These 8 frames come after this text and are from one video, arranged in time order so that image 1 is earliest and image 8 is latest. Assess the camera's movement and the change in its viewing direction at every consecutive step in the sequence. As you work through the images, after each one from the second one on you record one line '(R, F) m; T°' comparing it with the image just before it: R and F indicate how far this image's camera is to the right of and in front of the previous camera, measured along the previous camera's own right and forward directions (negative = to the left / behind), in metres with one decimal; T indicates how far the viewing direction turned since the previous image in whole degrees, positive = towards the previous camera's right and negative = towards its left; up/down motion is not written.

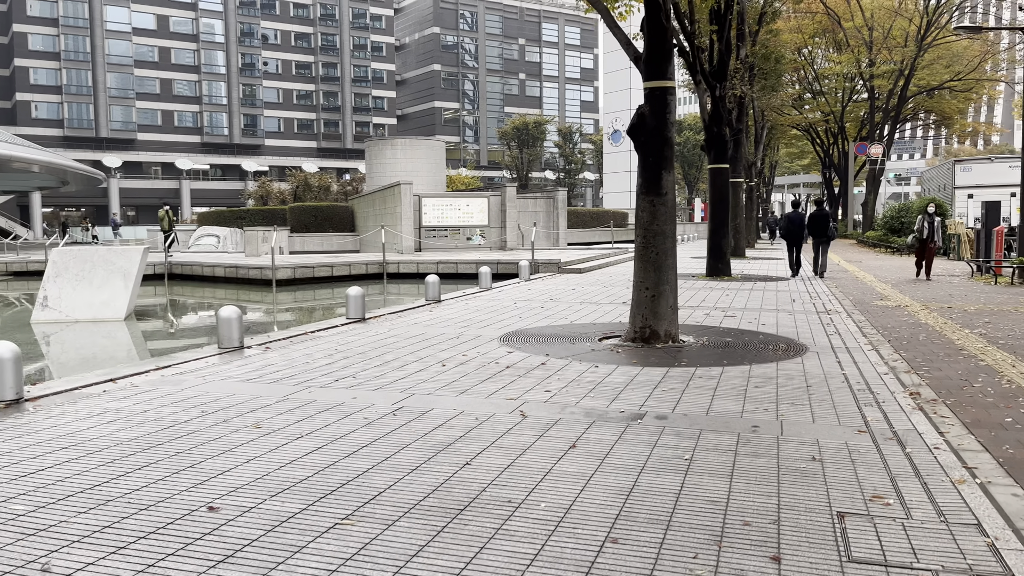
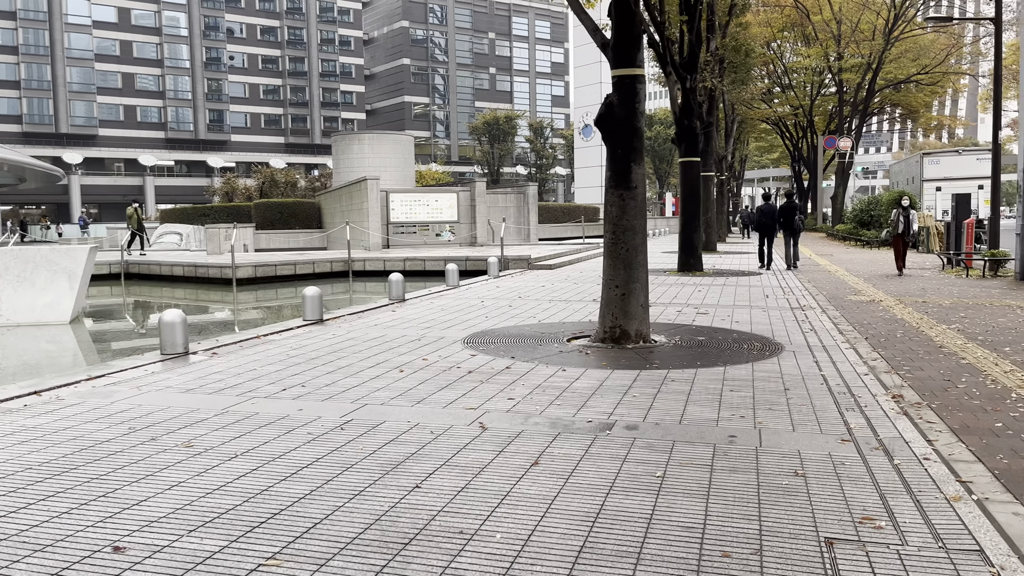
(+0.1, +0.4) m; +2°
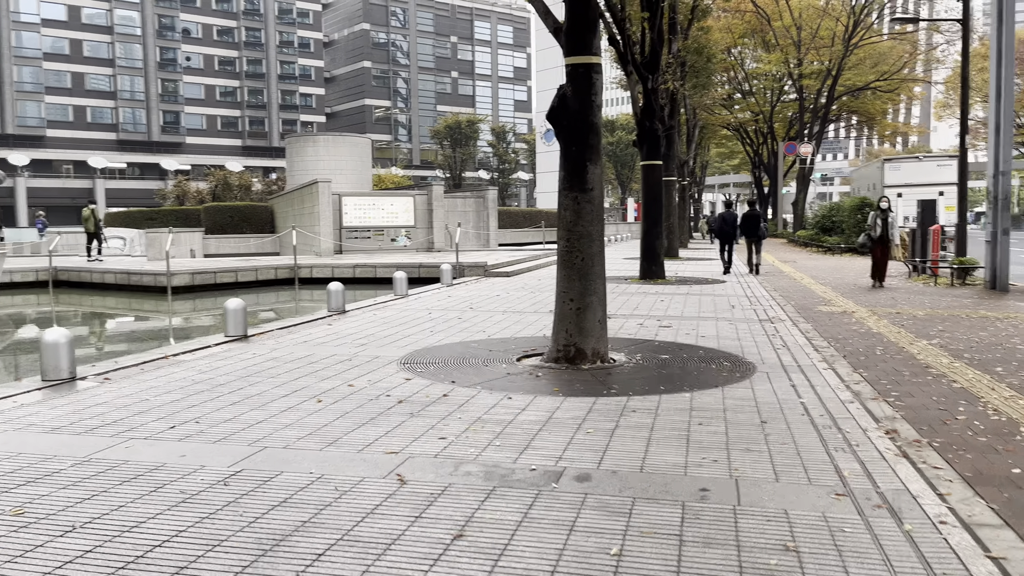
(+0.2, +0.8) m; +3°
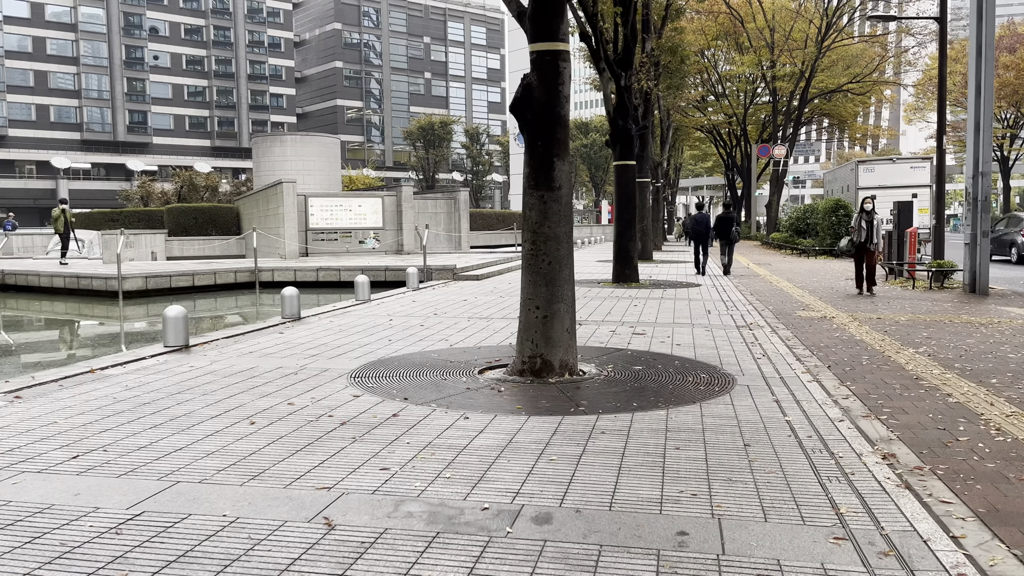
(+0.1, +0.5) m; +2°
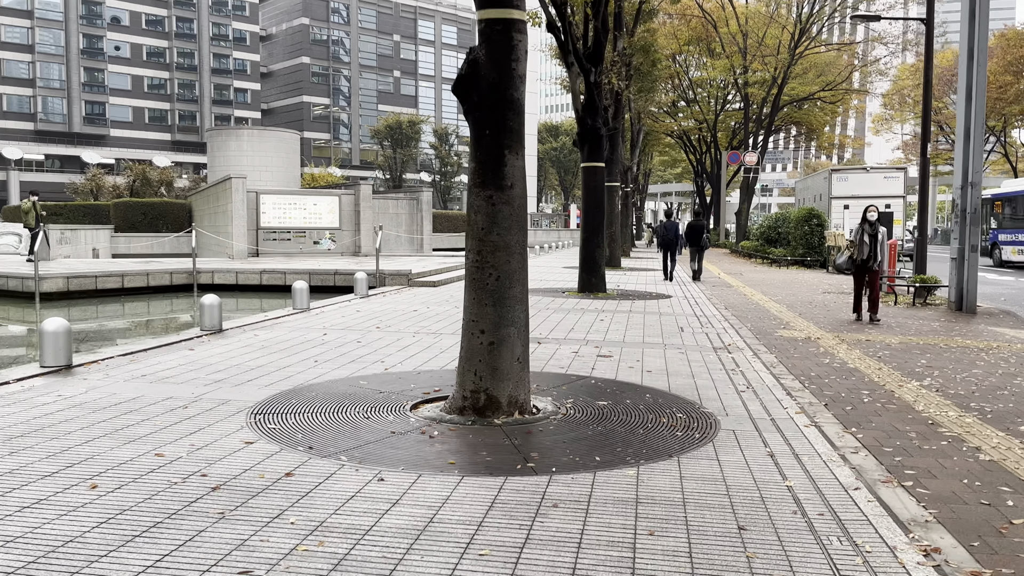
(+0.2, +1.1) m; +2°
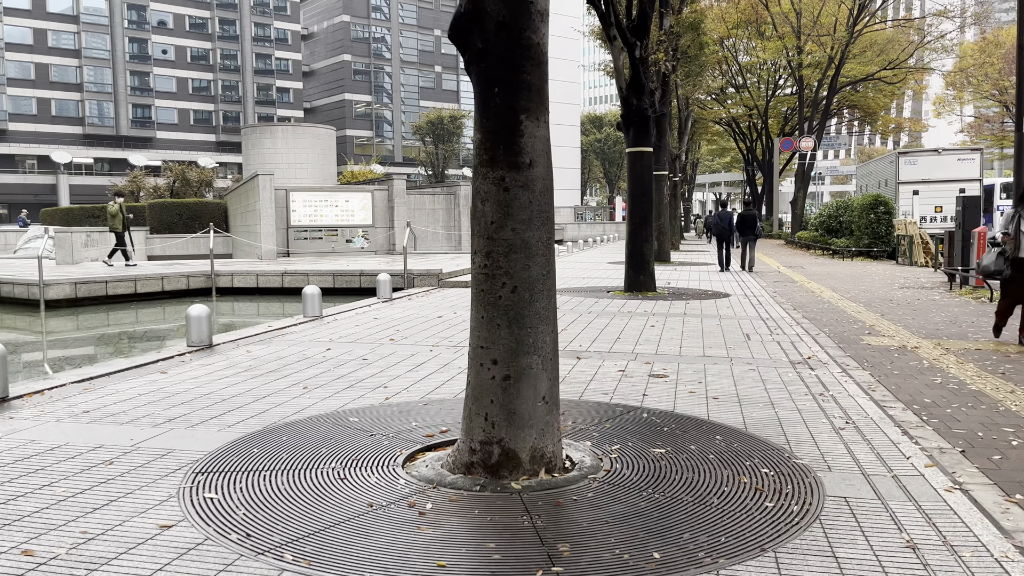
(+0.1, +1.3) m; -3°
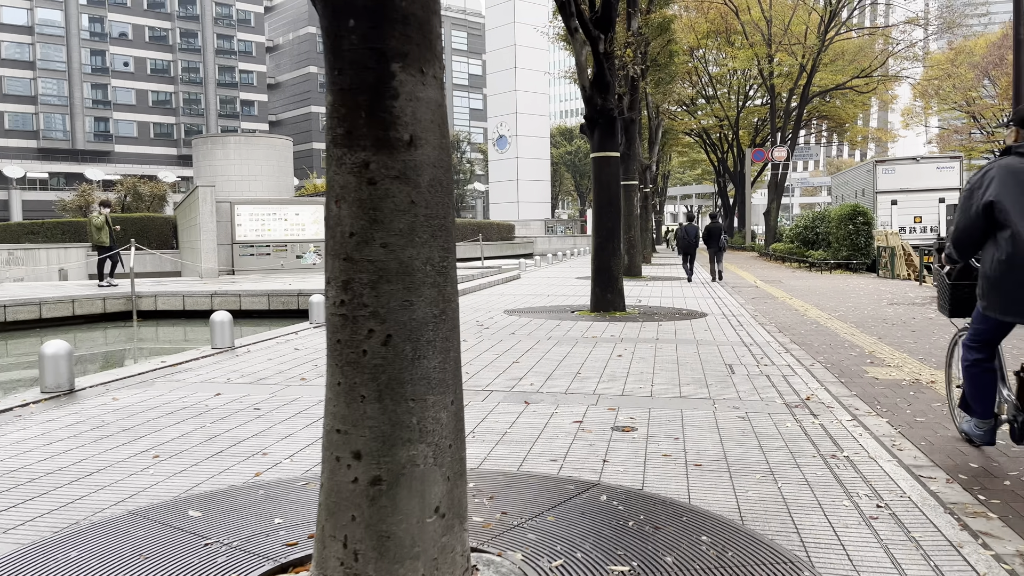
(+0.3, +1.3) m; +2°
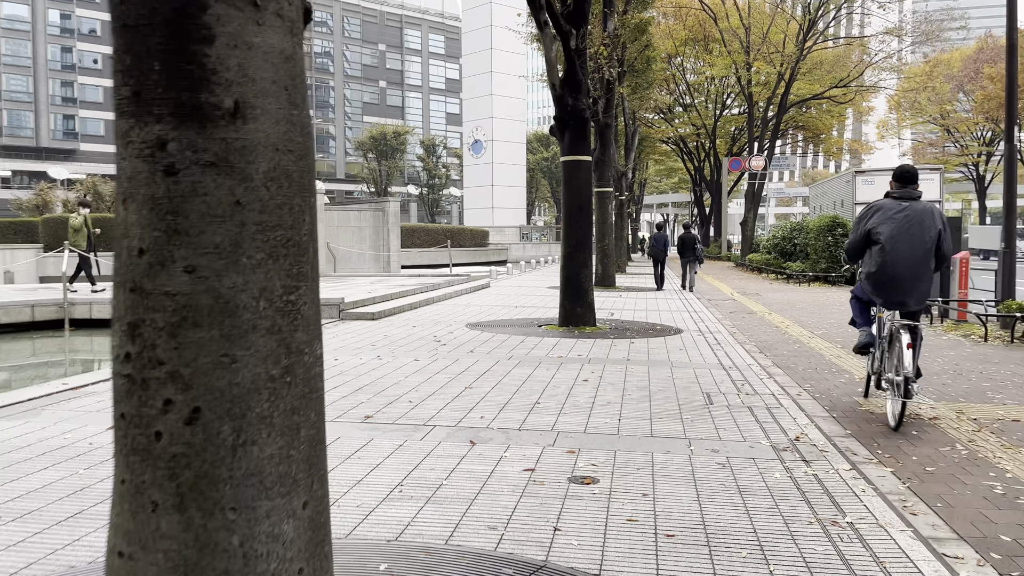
(+0.2, +0.8) m; +2°
